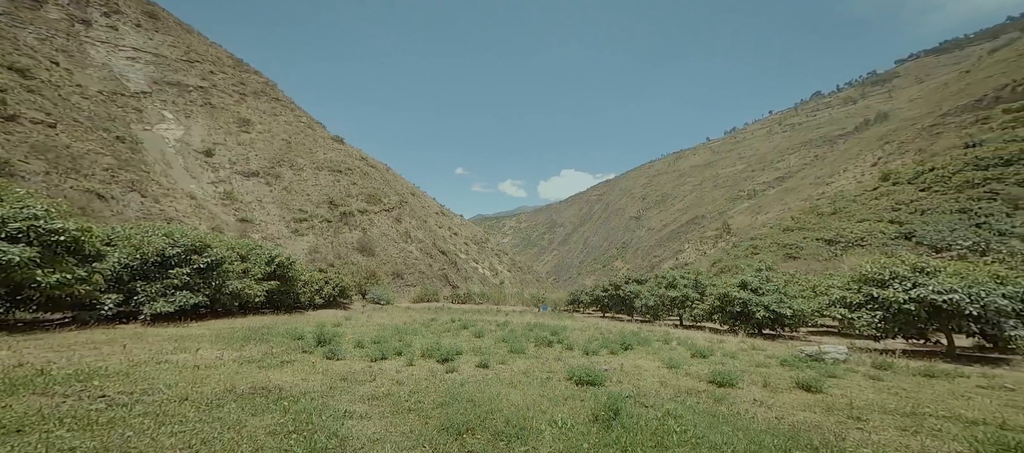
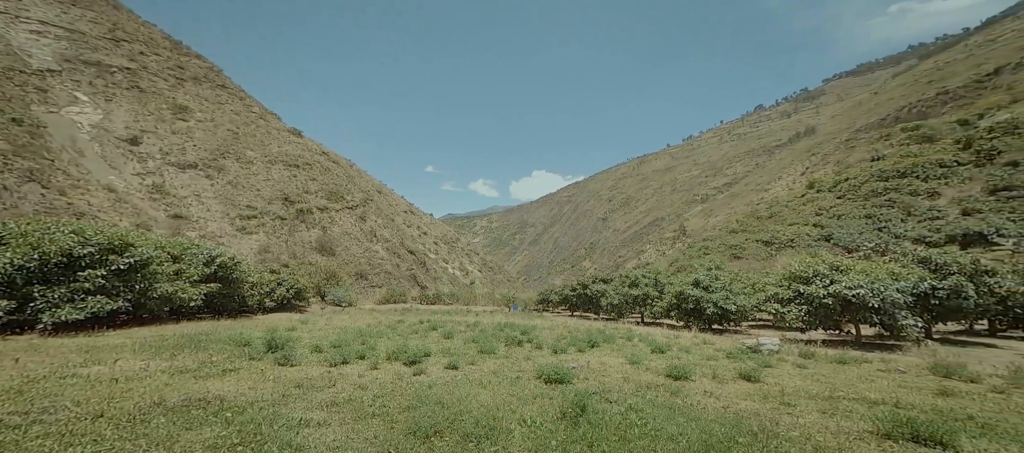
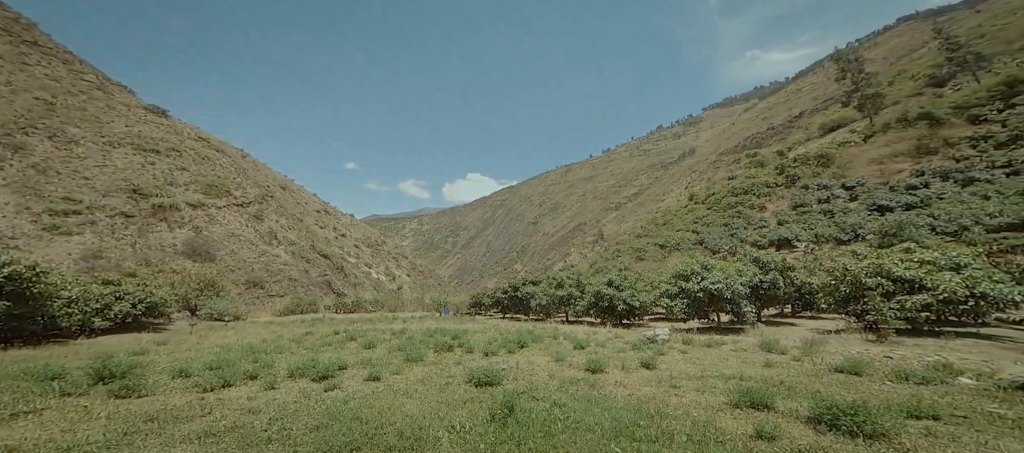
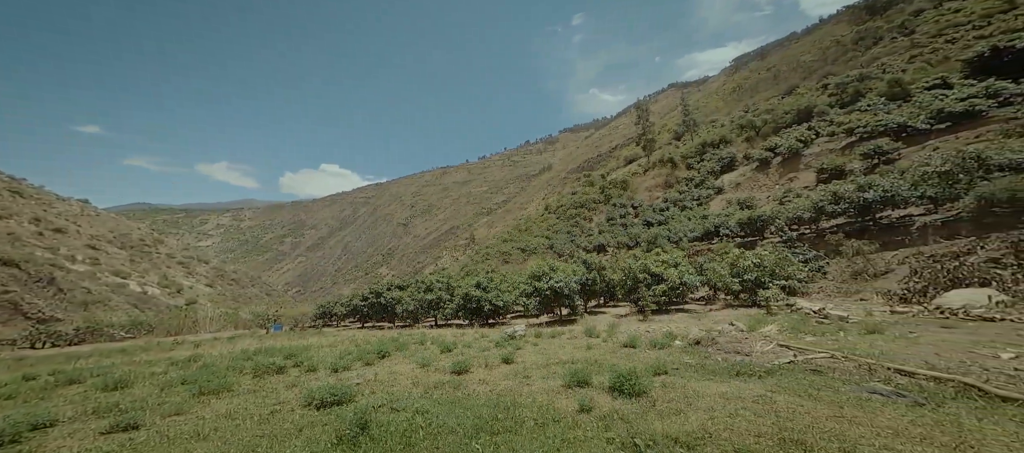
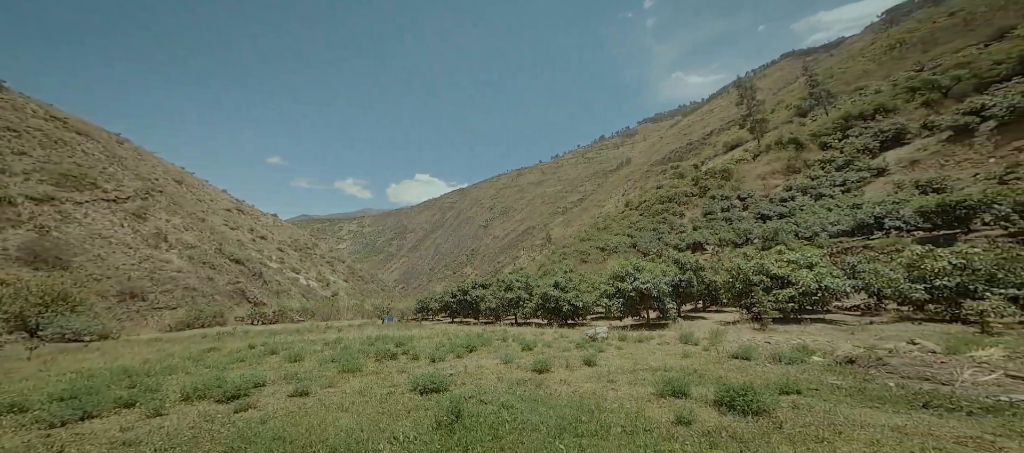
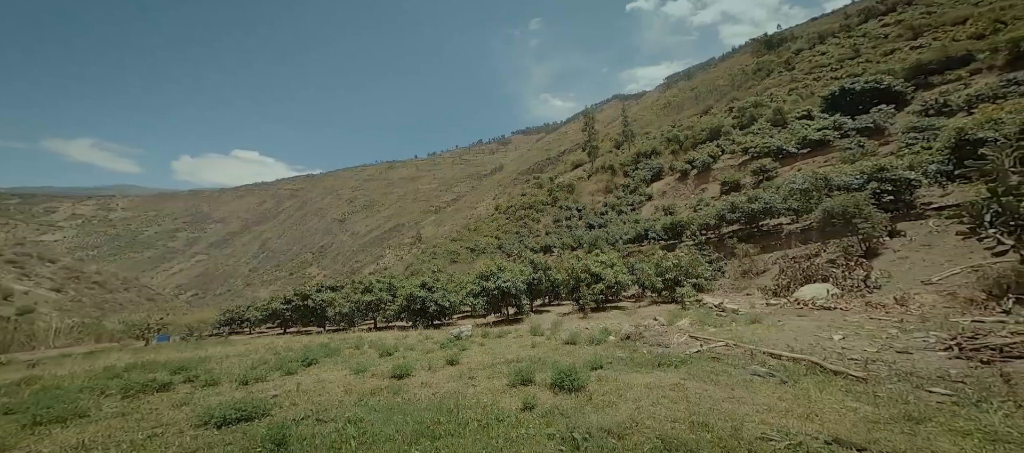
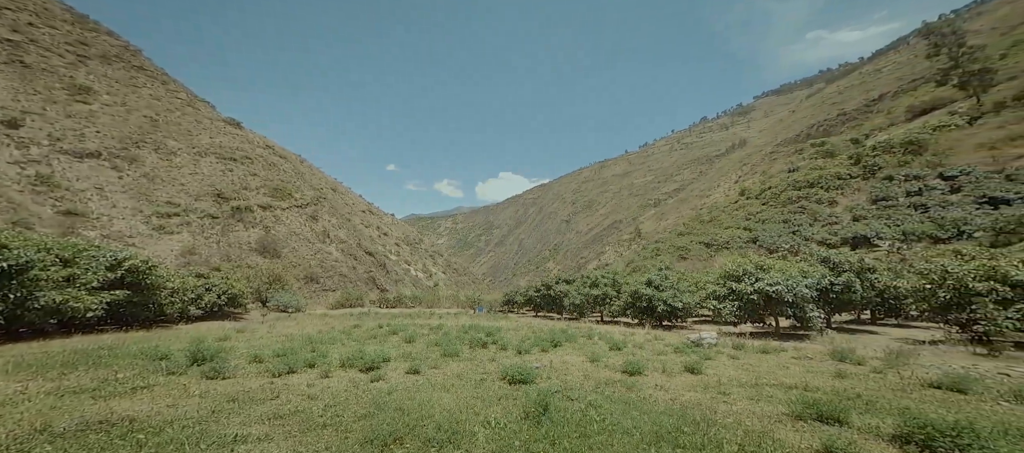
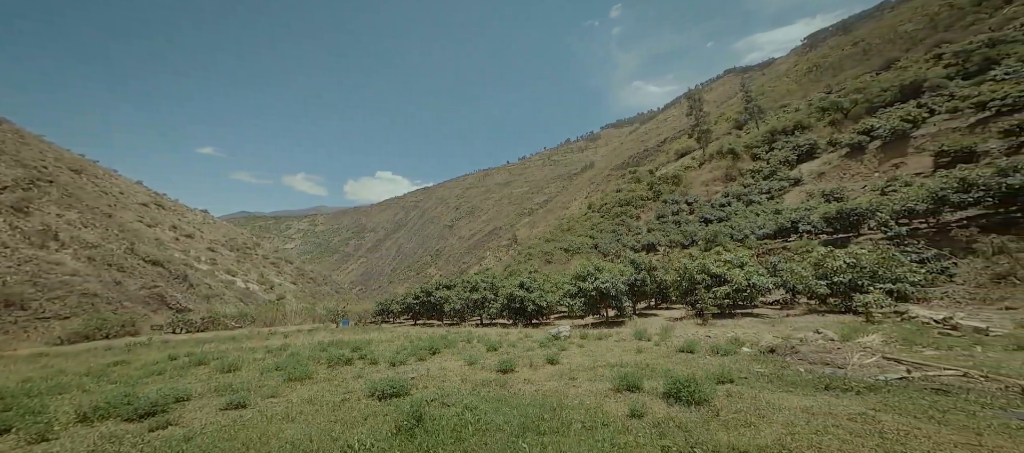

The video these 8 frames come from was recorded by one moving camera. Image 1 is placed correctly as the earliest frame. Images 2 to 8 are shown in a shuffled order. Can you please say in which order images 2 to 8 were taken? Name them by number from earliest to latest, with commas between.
2, 7, 3, 5, 8, 4, 6
